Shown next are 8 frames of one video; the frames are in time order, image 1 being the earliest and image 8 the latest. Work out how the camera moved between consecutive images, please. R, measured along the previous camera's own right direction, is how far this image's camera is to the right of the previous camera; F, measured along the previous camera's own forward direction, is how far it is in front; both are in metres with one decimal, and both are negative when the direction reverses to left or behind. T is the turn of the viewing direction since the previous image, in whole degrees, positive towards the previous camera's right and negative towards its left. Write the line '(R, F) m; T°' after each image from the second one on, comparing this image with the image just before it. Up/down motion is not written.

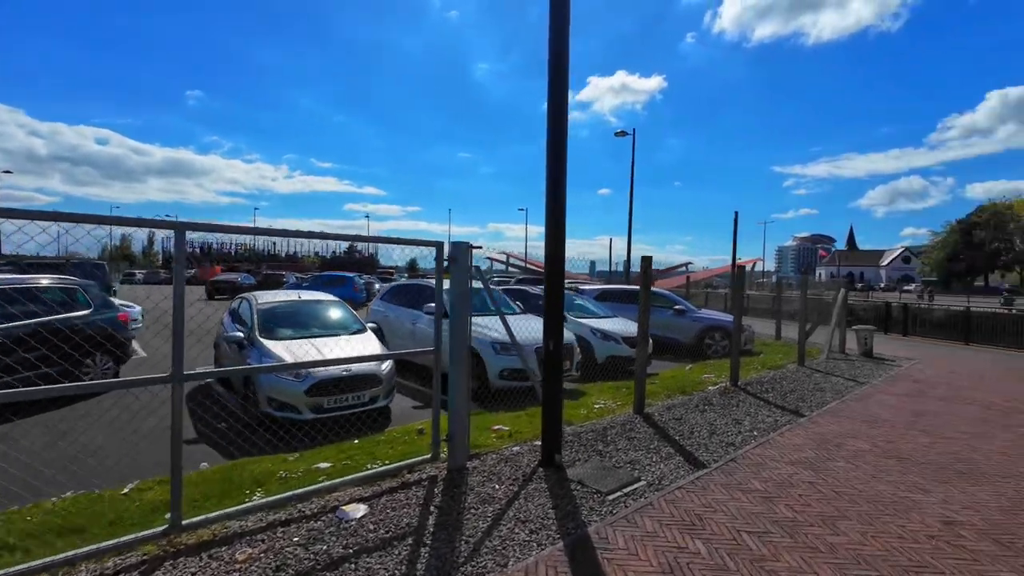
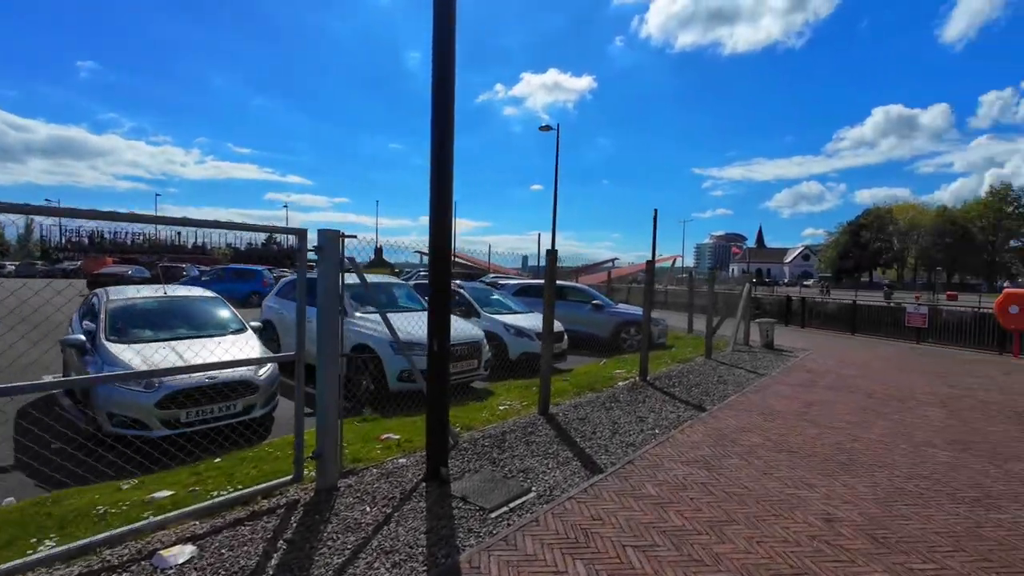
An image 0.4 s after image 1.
(+0.4, +0.4) m; +8°
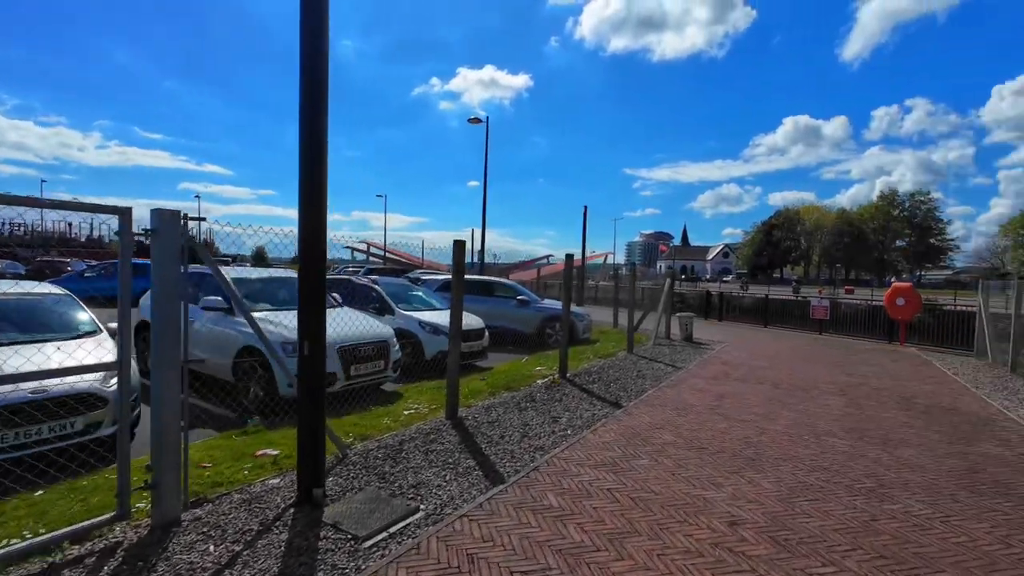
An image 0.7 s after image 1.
(+0.4, +0.4) m; +7°
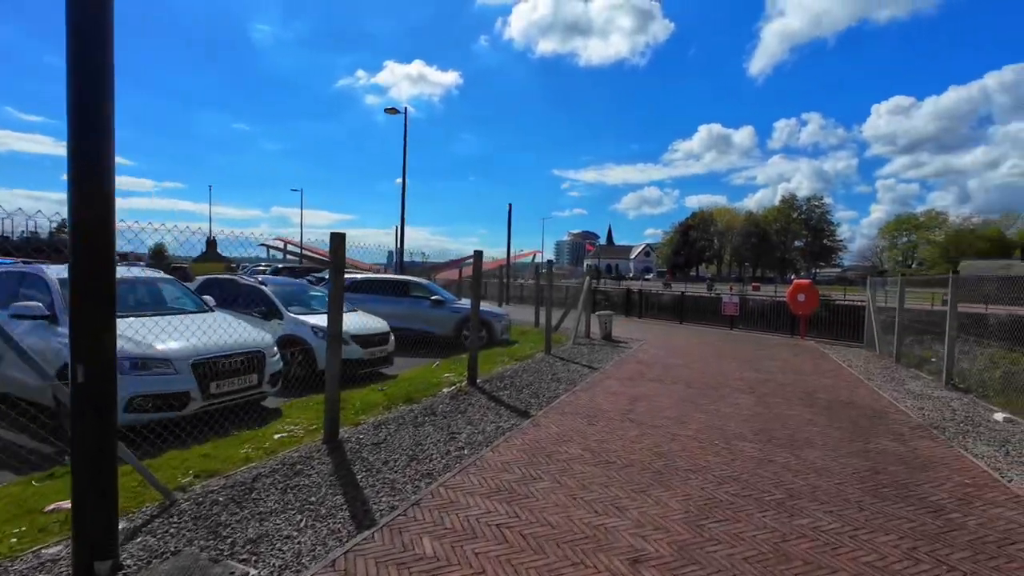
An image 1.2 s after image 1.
(+0.4, +0.6) m; +8°
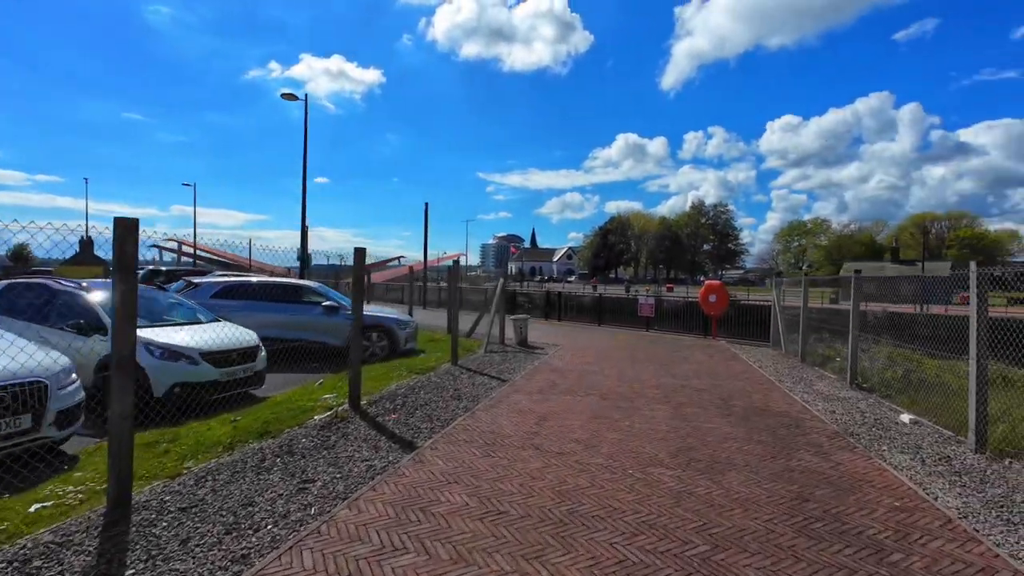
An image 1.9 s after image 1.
(+0.5, +1.0) m; +9°
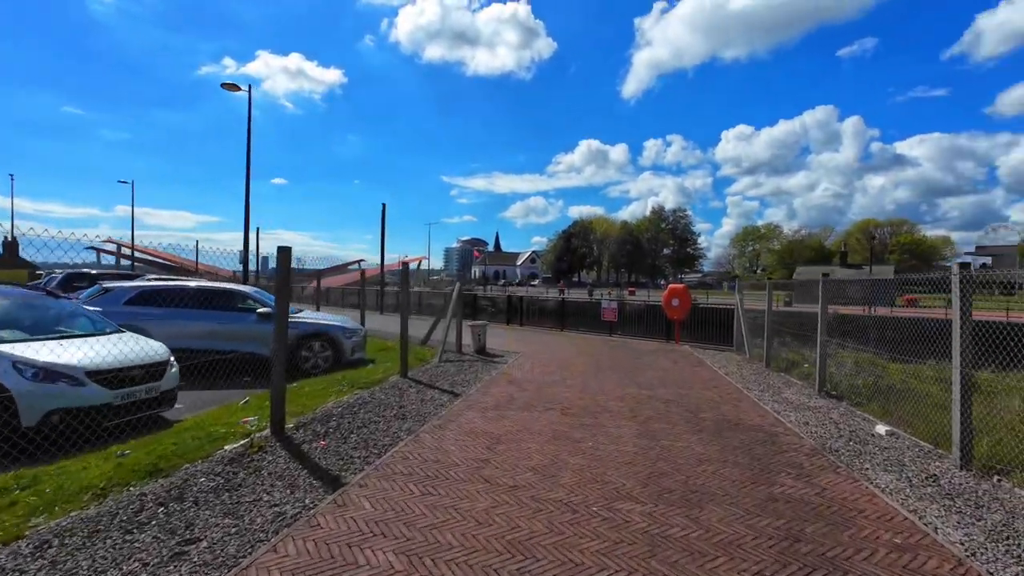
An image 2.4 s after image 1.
(+0.2, +0.7) m; +4°
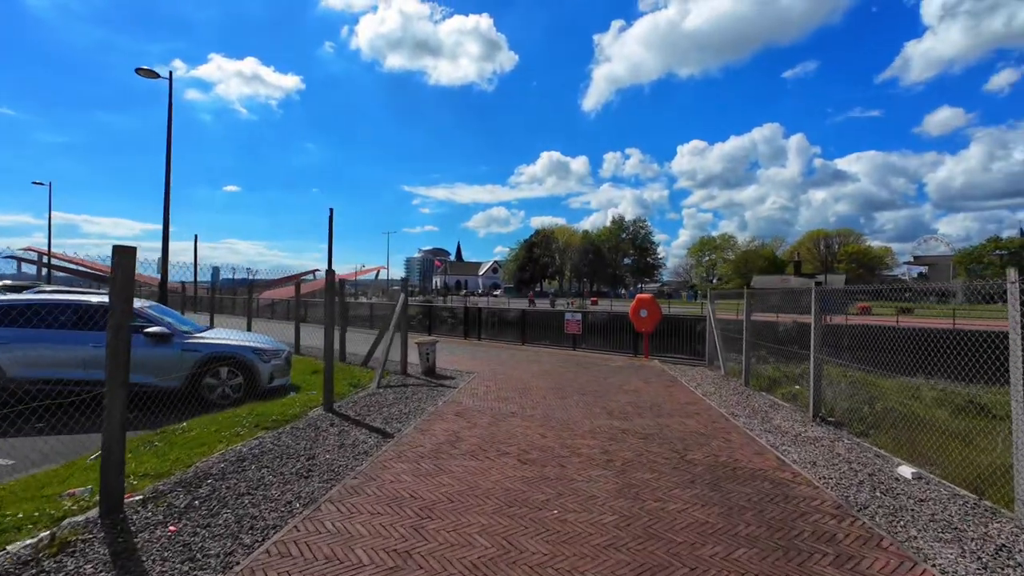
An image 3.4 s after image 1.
(+0.2, +1.4) m; +4°
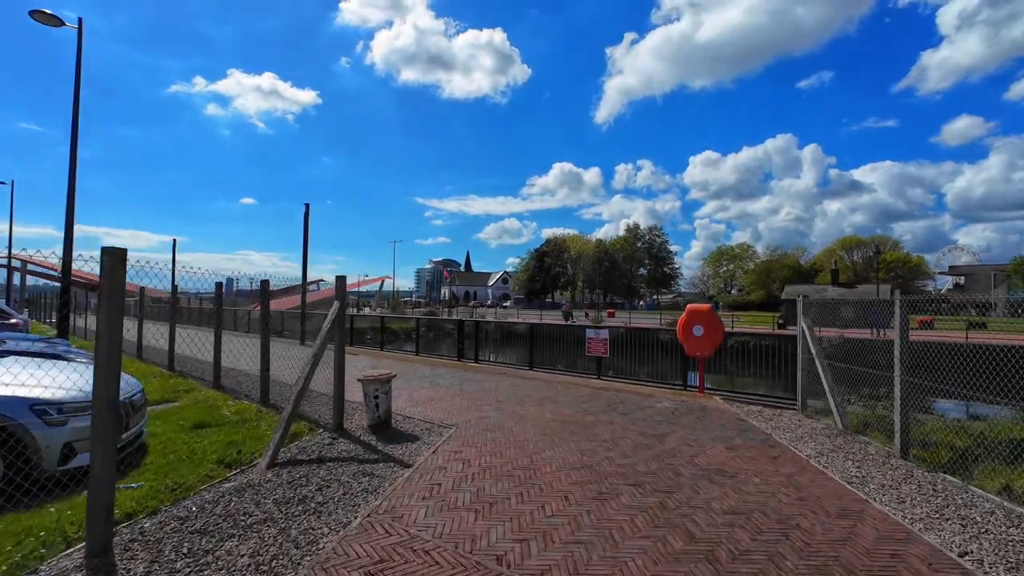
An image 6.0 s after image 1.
(+0.2, +3.9) m; -1°
